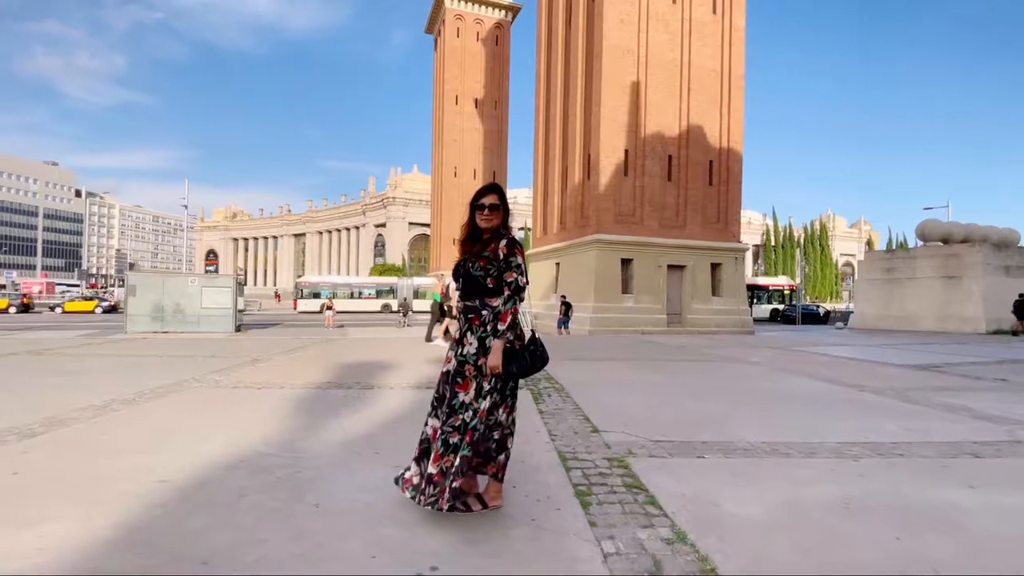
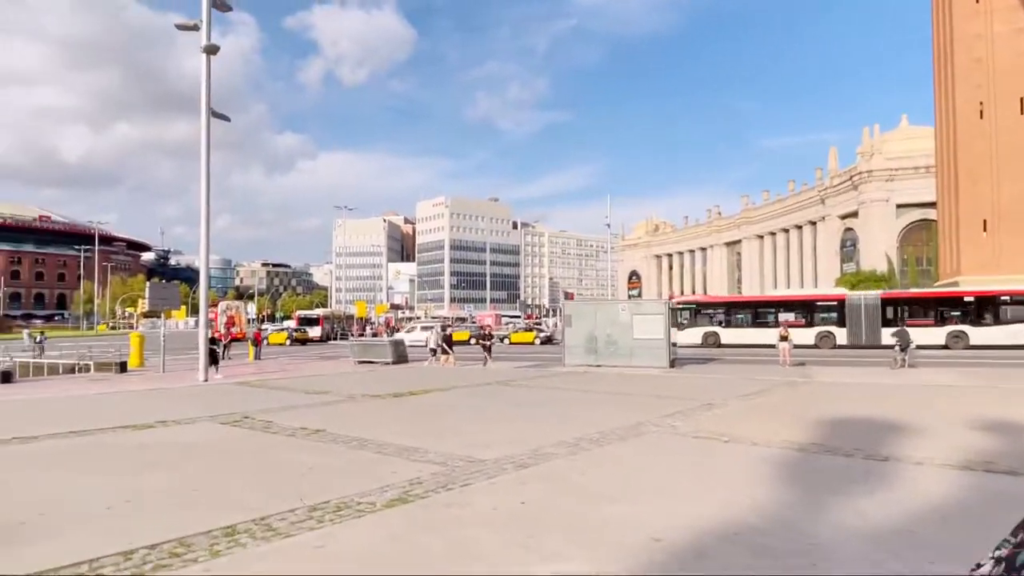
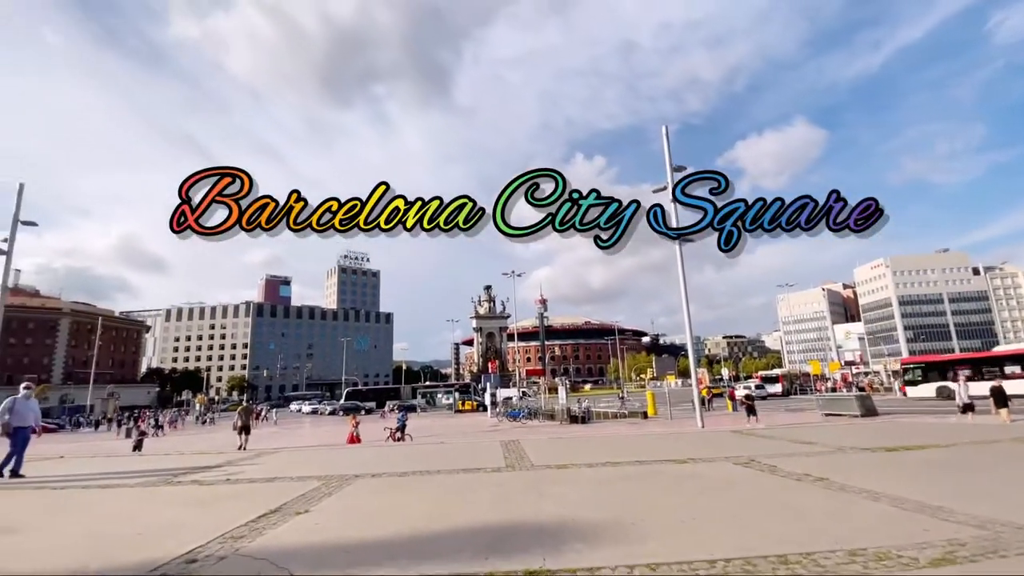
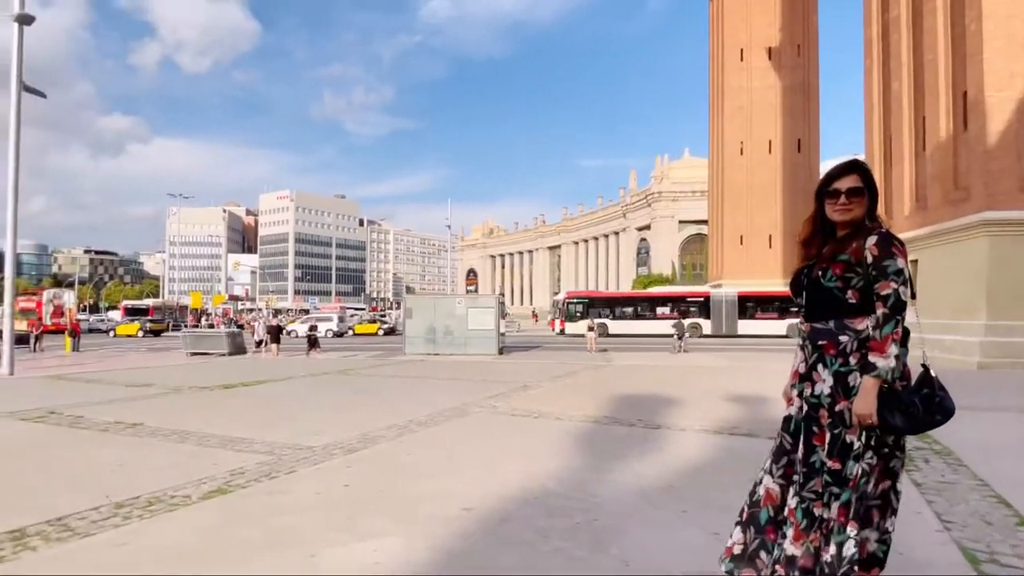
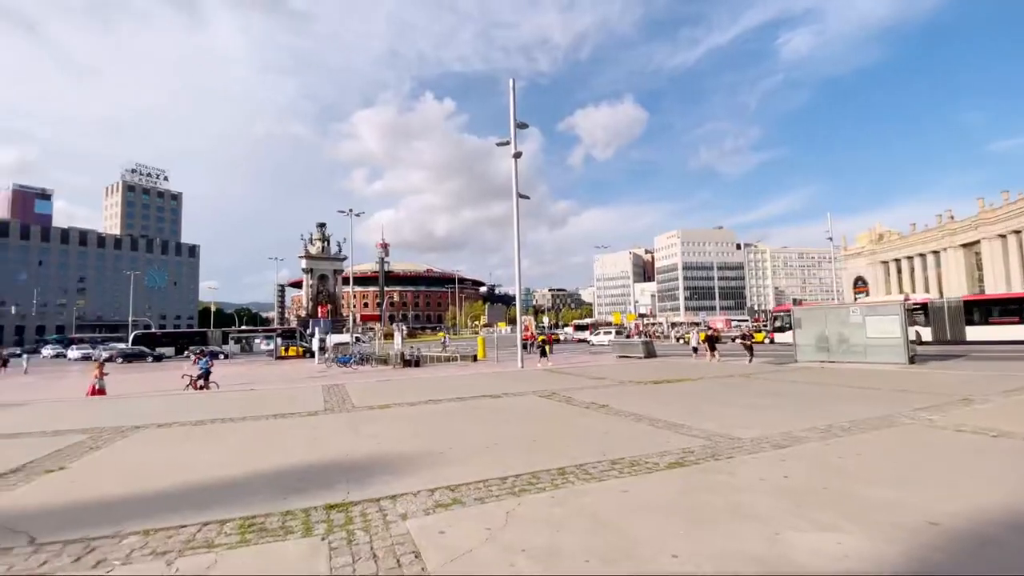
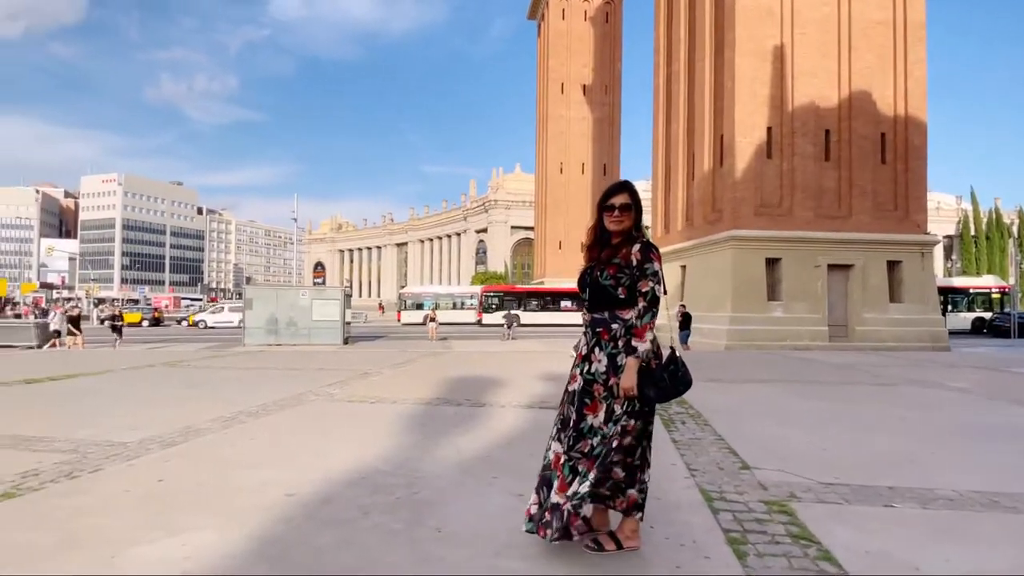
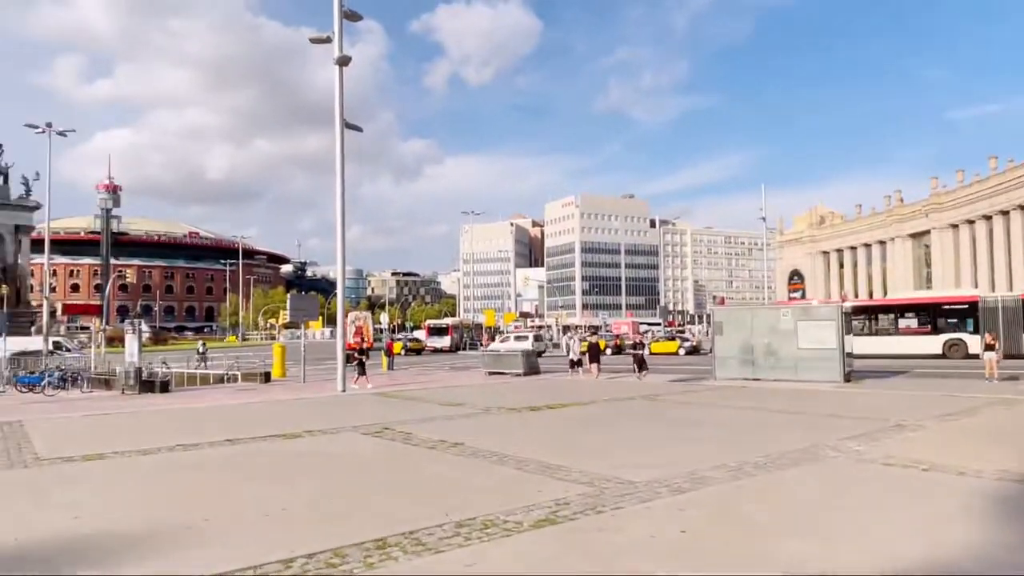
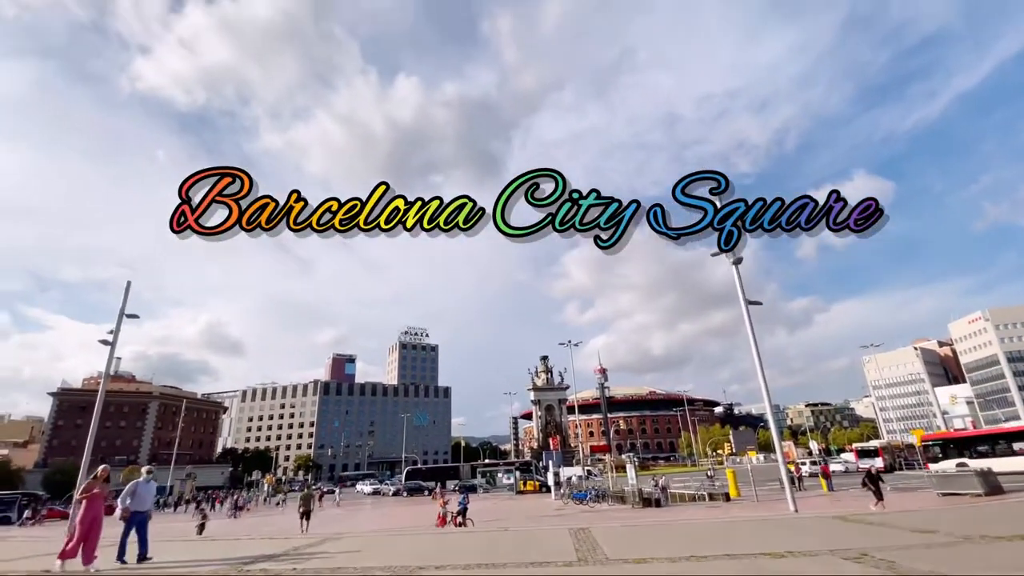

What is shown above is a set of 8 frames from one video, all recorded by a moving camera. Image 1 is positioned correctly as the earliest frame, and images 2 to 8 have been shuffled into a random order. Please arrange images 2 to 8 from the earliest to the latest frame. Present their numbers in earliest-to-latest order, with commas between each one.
6, 4, 2, 7, 5, 3, 8
